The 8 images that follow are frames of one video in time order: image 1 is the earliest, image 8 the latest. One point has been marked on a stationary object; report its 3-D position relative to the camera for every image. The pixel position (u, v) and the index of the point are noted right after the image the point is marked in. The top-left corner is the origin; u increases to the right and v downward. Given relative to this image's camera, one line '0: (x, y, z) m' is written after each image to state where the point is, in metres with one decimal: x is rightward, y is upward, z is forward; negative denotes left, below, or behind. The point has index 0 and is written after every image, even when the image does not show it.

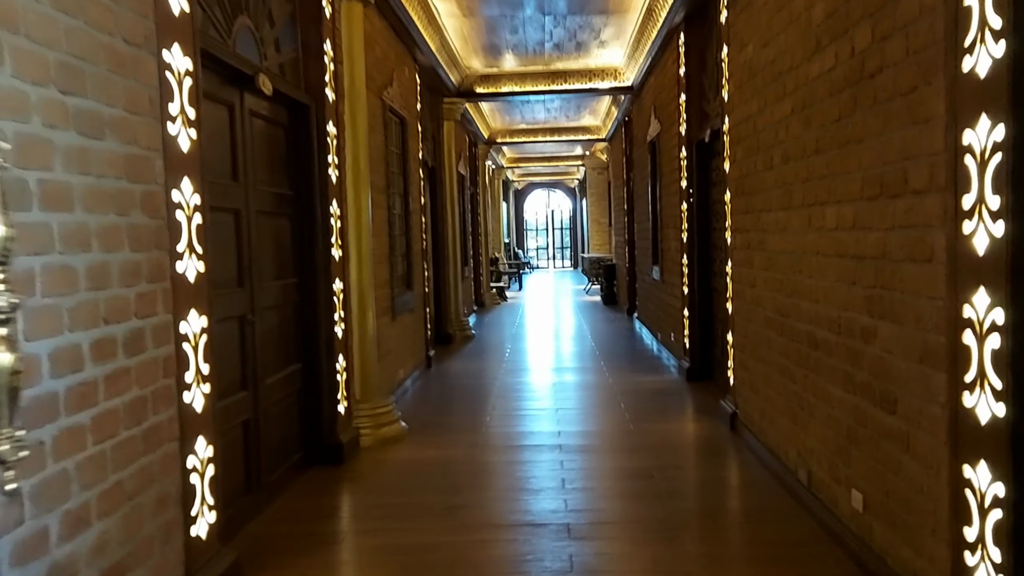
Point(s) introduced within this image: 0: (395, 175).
0: (-0.9, +0.8, +5.7) m
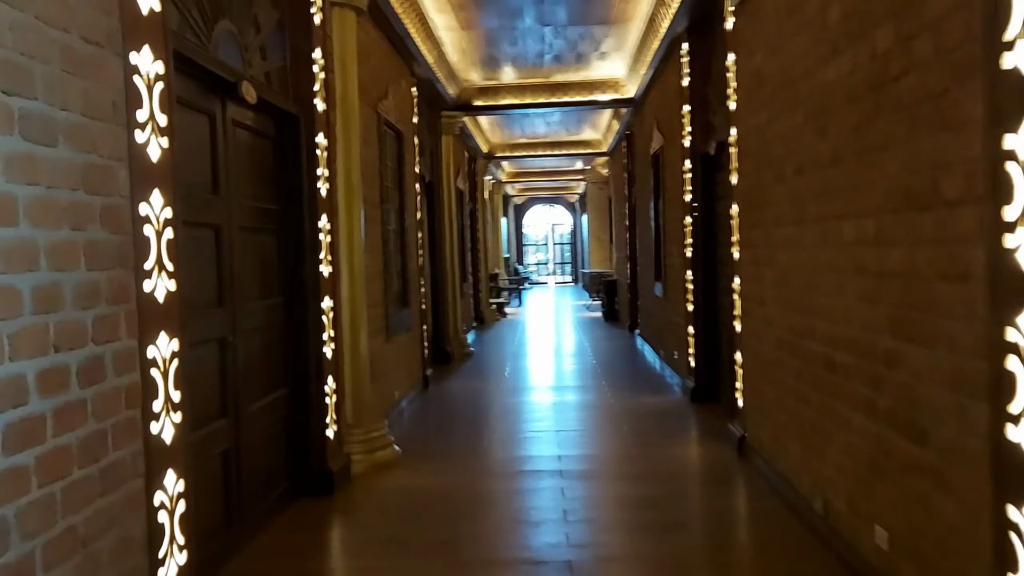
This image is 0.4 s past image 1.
0: (-0.9, +0.7, +5.6) m
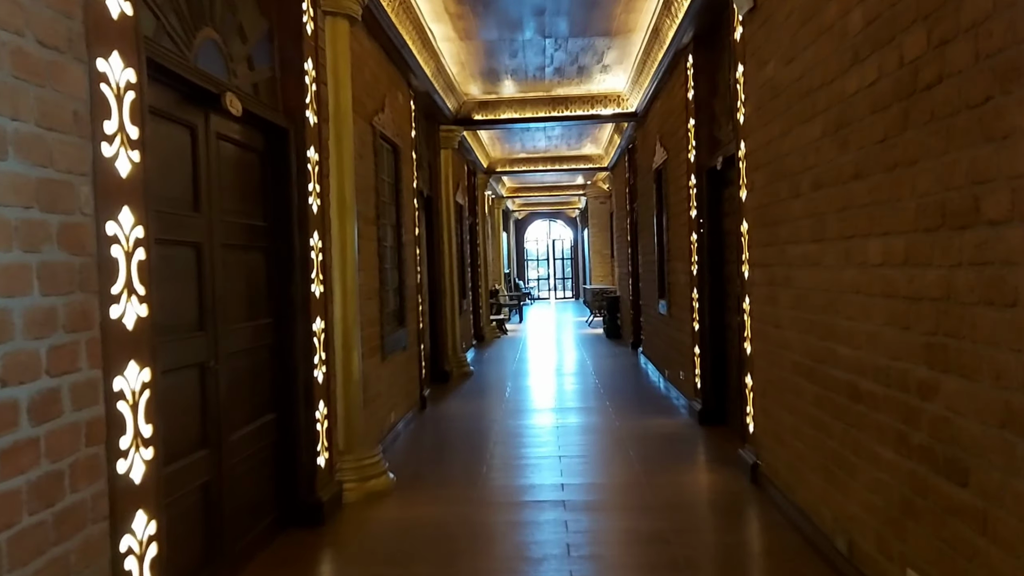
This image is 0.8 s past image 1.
0: (-0.9, +0.6, +5.4) m
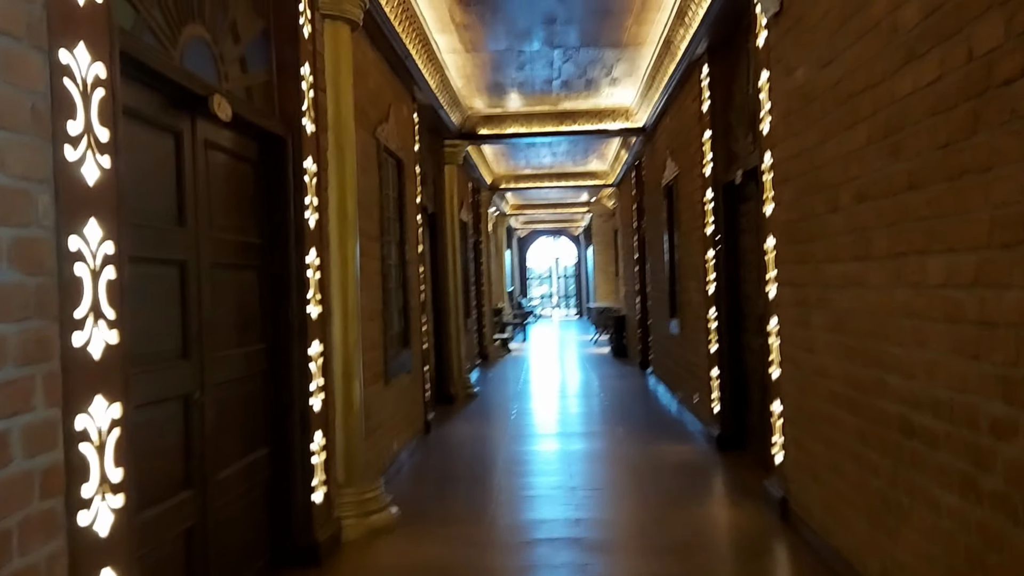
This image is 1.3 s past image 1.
0: (-0.8, +0.4, +5.2) m
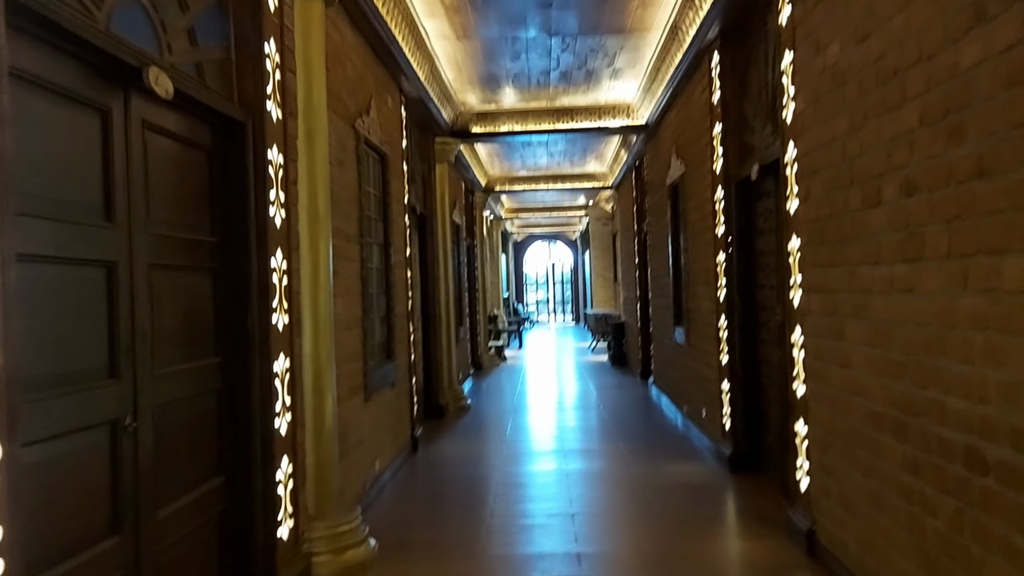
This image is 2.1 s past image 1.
0: (-0.9, +0.4, +4.7) m
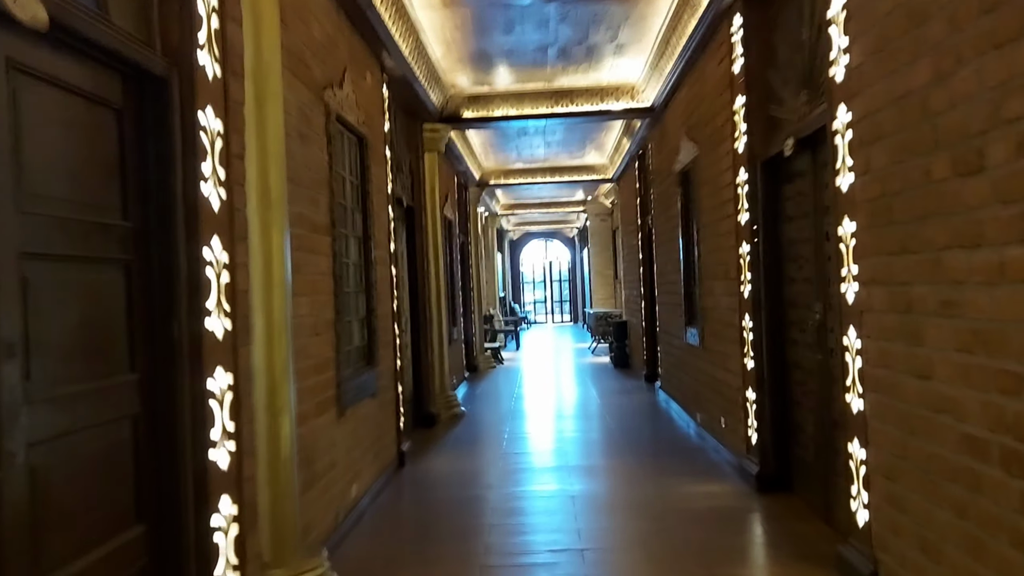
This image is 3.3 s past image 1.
0: (-0.9, +0.4, +4.1) m
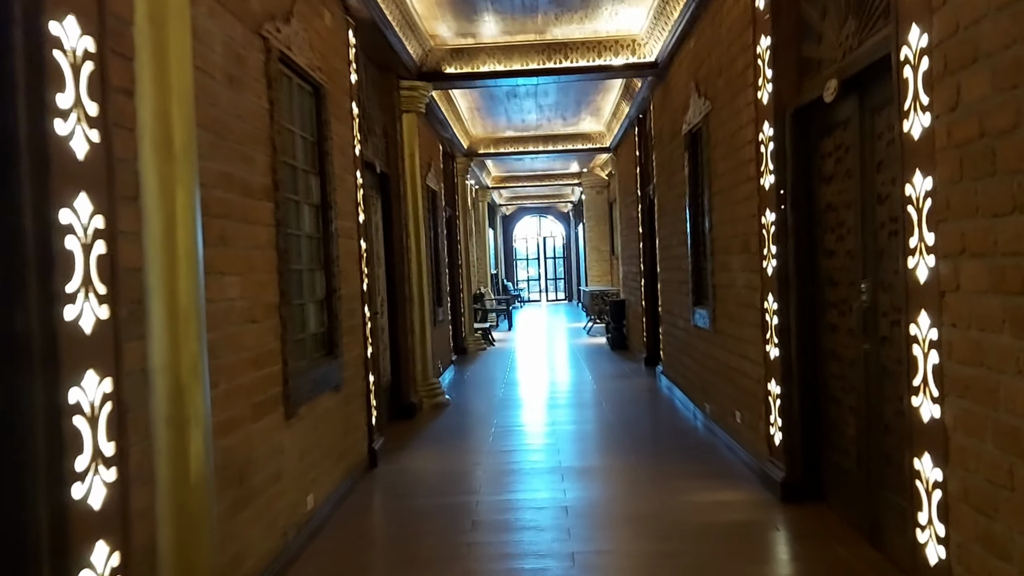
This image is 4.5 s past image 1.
0: (-1.0, +0.5, +3.5) m
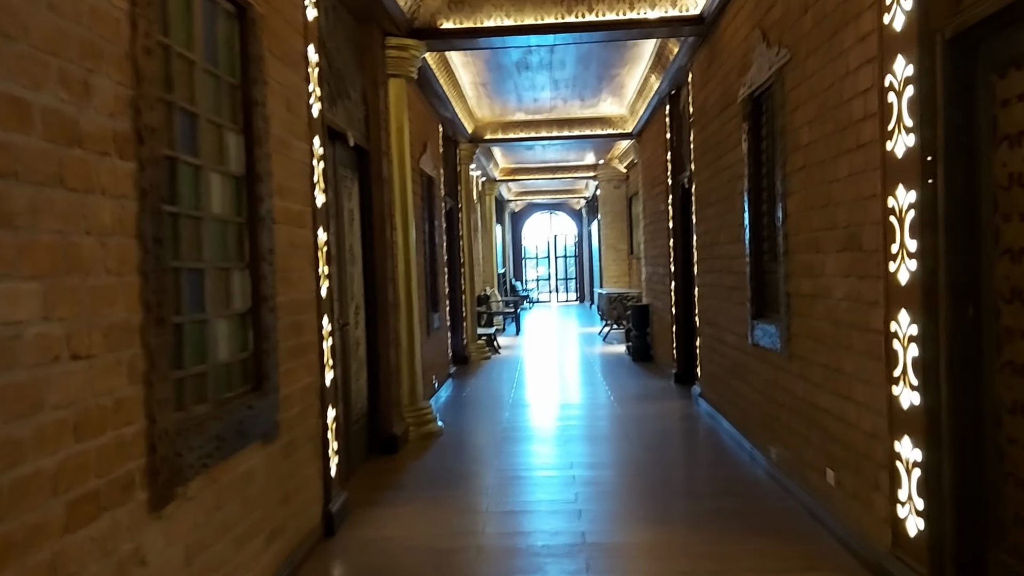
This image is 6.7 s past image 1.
0: (-0.9, +0.5, +2.3) m
